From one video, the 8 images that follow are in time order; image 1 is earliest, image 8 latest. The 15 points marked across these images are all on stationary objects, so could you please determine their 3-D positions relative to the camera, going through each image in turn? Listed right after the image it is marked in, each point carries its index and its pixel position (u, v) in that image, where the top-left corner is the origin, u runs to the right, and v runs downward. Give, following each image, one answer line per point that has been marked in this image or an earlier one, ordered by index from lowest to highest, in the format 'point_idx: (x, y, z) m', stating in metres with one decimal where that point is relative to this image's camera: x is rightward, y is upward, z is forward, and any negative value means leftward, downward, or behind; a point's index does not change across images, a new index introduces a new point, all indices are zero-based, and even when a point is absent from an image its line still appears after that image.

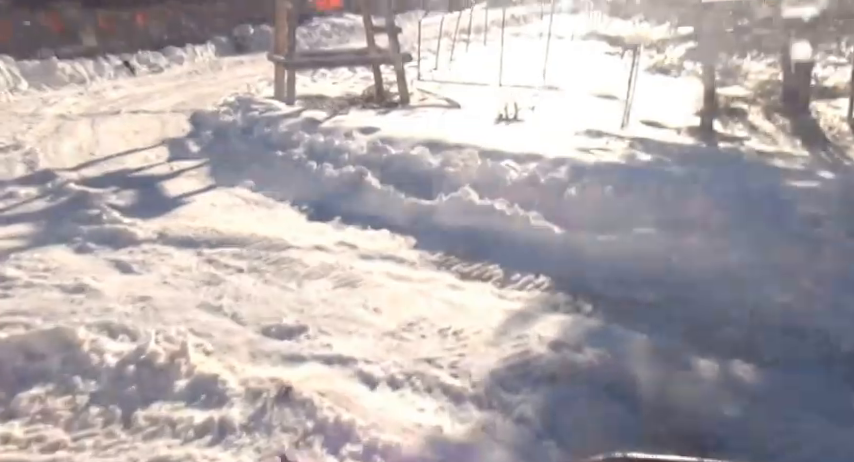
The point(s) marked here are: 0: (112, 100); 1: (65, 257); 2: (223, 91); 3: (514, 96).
0: (-6.3, +2.8, +14.9) m
1: (-2.6, -0.2, +5.4) m
2: (-4.2, +2.9, +15.1) m
3: (+1.5, +2.4, +12.6) m
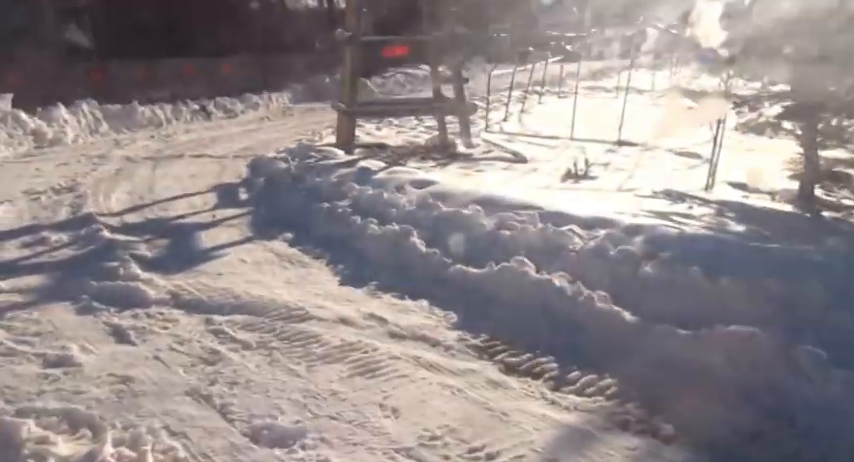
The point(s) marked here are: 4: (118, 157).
0: (-5.0, +1.8, +14.8) m
1: (-2.3, -0.6, +4.8) m
2: (-2.8, +1.9, +14.8) m
3: (+2.6, +1.3, +11.6) m
4: (-5.6, +1.3, +13.1) m
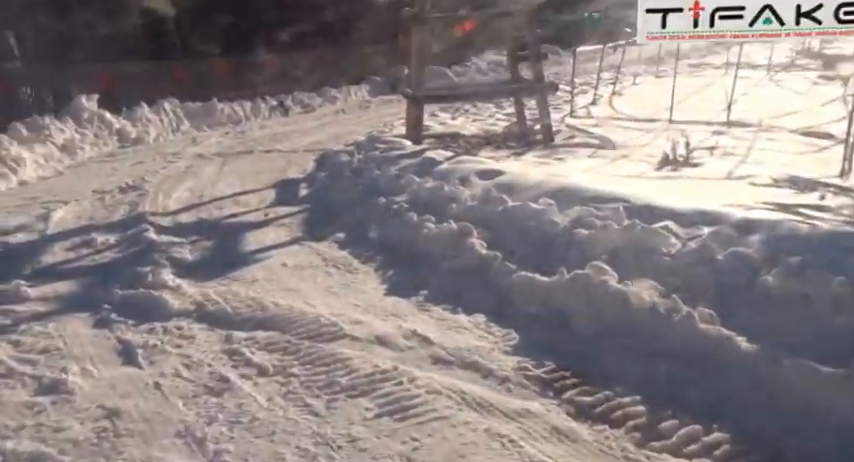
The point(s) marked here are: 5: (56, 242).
0: (-3.4, +1.9, +14.4) m
1: (-2.0, -0.6, +4.2) m
2: (-1.3, +2.0, +14.2) m
3: (+3.7, +1.4, +10.4) m
4: (-4.2, +1.4, +12.9) m
5: (-3.3, -0.1, +6.4) m
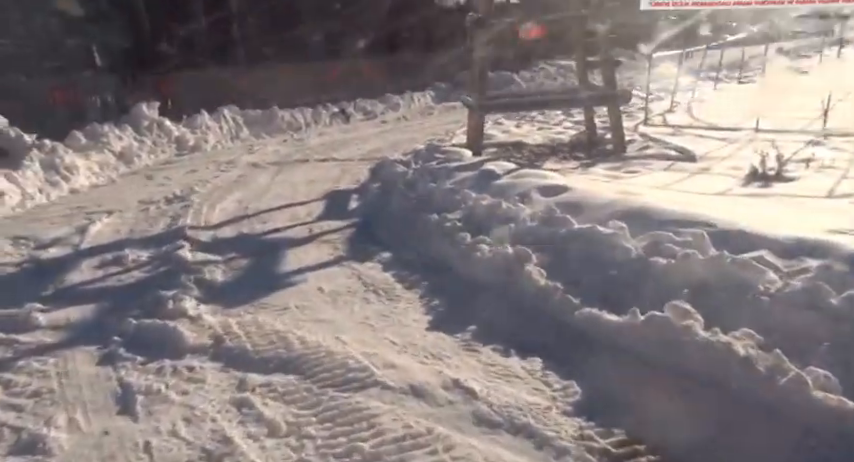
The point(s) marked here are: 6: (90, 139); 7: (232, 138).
0: (-2.2, +1.7, +14.1) m
1: (-1.8, -0.7, +3.7) m
2: (-0.1, +1.7, +13.6) m
3: (+4.5, +1.1, +9.4) m
4: (-3.1, +1.2, +12.6) m
5: (-2.8, -0.2, +6.0) m
6: (-6.0, +1.6, +12.9) m
7: (-4.3, +2.0, +15.9) m
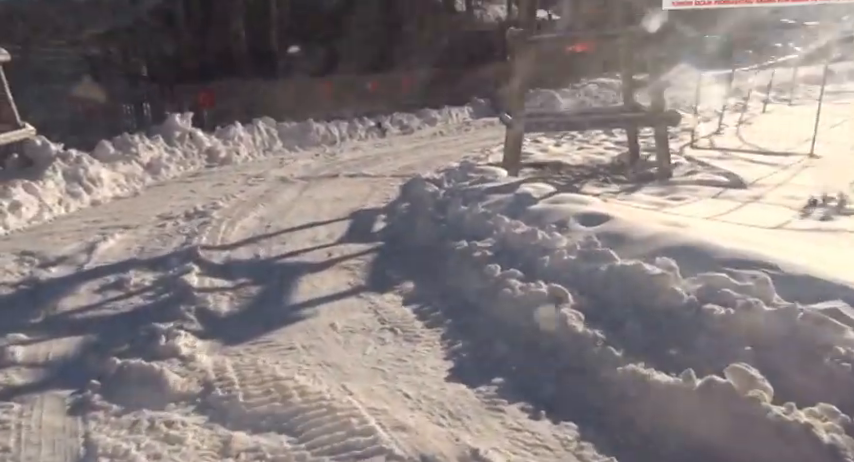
0: (-1.5, +1.3, +13.7) m
1: (-1.7, -0.9, +3.3) m
2: (+0.5, +1.4, +13.1) m
3: (+4.9, +0.7, +8.7) m
4: (-2.6, +0.9, +12.2) m
5: (-2.6, -0.4, +5.7) m
6: (-5.4, +1.4, +12.7) m
7: (-3.5, +1.7, +15.6) m
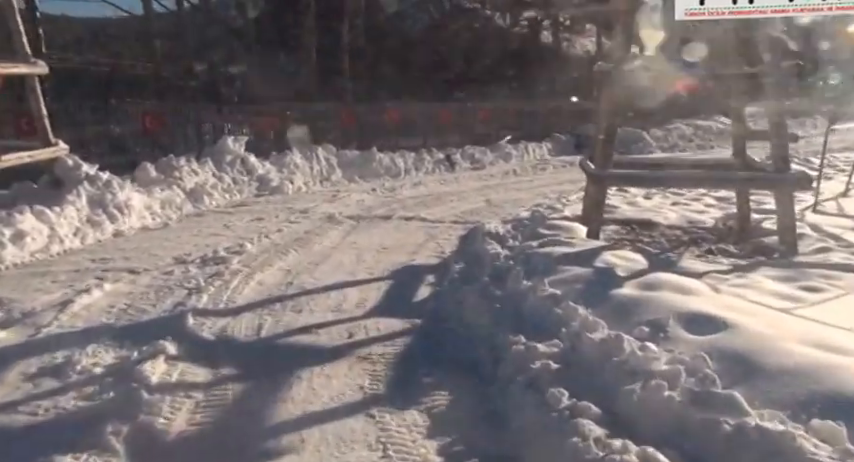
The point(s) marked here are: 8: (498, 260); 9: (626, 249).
0: (-0.4, +0.6, +12.3) m
1: (-1.8, -1.2, +1.9) m
2: (+1.6, +0.5, +11.6) m
3: (+5.4, -0.3, +6.6) m
4: (-1.6, +0.3, +11.0) m
5: (-2.4, -0.8, +4.4) m
6: (-4.3, +1.0, +11.8) m
7: (-2.1, +1.0, +14.5) m
8: (+0.7, -0.3, +7.0) m
9: (+2.0, -0.2, +7.1) m
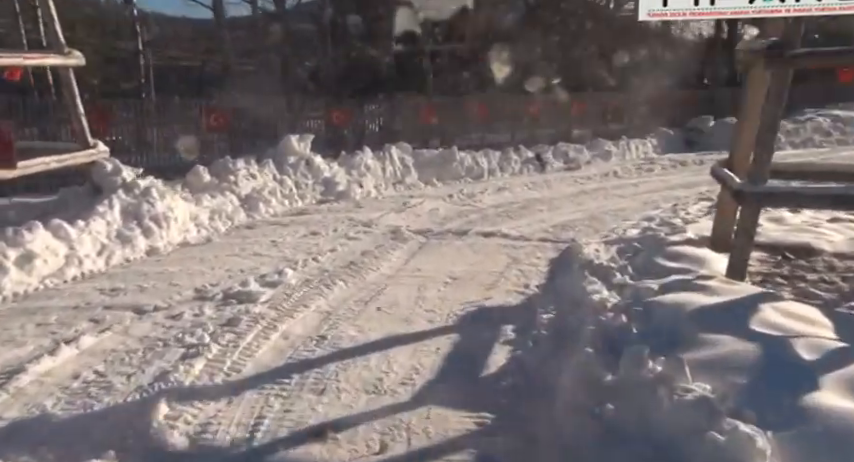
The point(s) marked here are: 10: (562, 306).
0: (+0.9, +0.4, +10.5) m
1: (-1.8, -1.5, +0.4) m
2: (+2.7, +0.2, +9.5) m
3: (+5.9, -0.7, +4.1) m
4: (-0.5, +0.1, +9.3) m
5: (-2.2, -1.1, +2.9) m
6: (-3.1, +0.8, +10.4) m
7: (-0.6, +0.9, +12.8) m
8: (+1.3, -0.5, +5.1) m
9: (+2.6, -0.5, +5.0) m
10: (+1.1, -0.6, +5.7) m
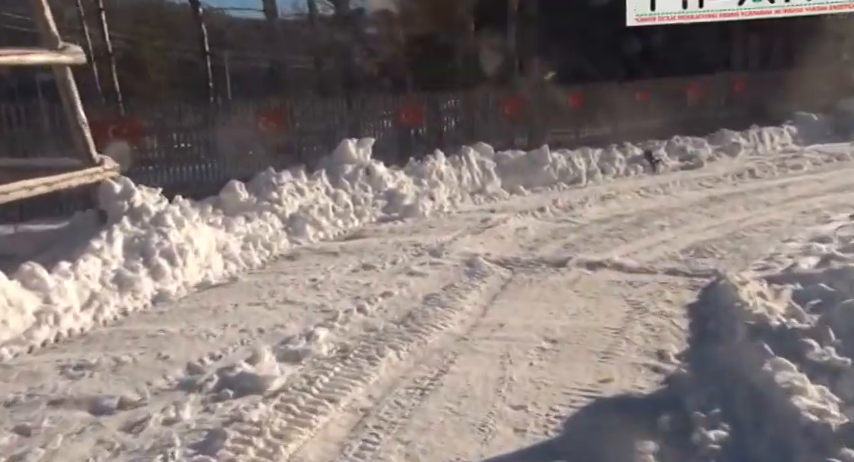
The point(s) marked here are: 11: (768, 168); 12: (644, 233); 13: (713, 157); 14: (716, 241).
0: (+1.9, +0.1, +8.3) m
1: (-2.0, -1.9, -1.4) m
2: (+3.6, 0.0, +7.1) m
3: (+6.1, -0.8, +1.3) m
4: (+0.4, -0.2, +7.3) m
5: (-2.0, -1.4, +1.1) m
6: (-2.1, +0.5, +8.7) m
7: (+0.7, +0.6, +10.8) m
8: (+1.6, -0.8, +2.9) m
9: (+2.9, -0.7, +2.7) m
10: (+1.5, -0.9, +3.5) m
11: (+4.9, +0.9, +10.5) m
12: (+2.2, -0.1, +7.4) m
13: (+4.8, +1.3, +12.2) m
14: (+2.8, -0.1, +6.9) m
